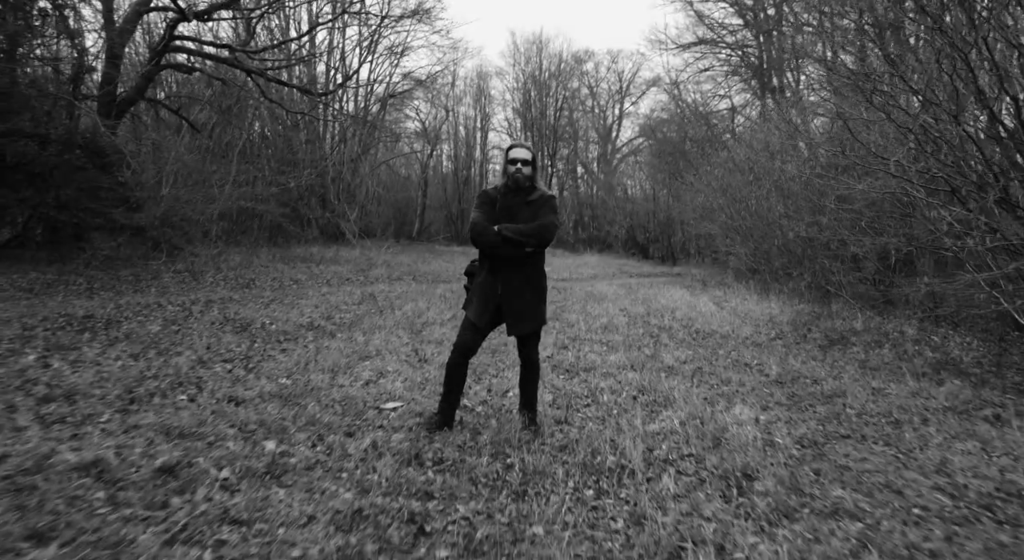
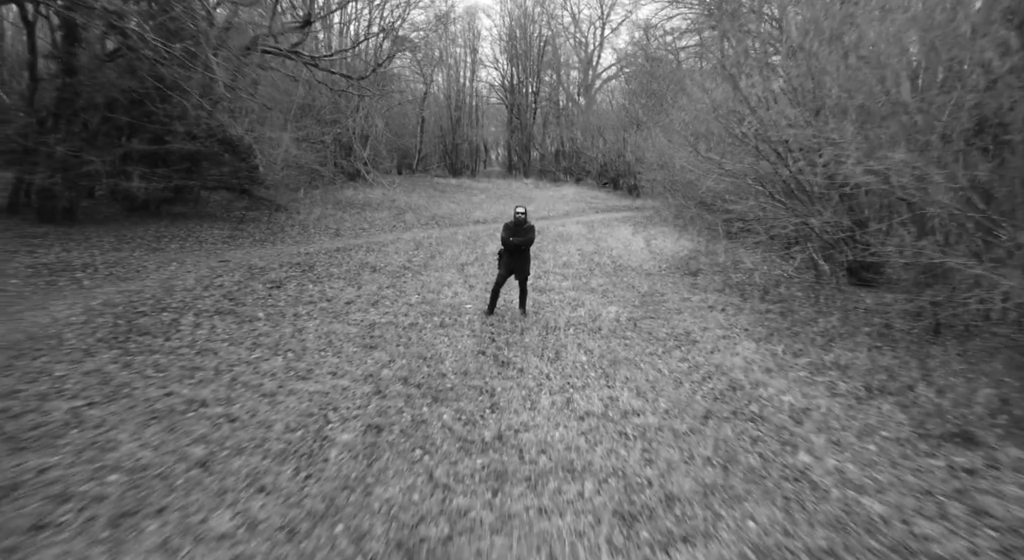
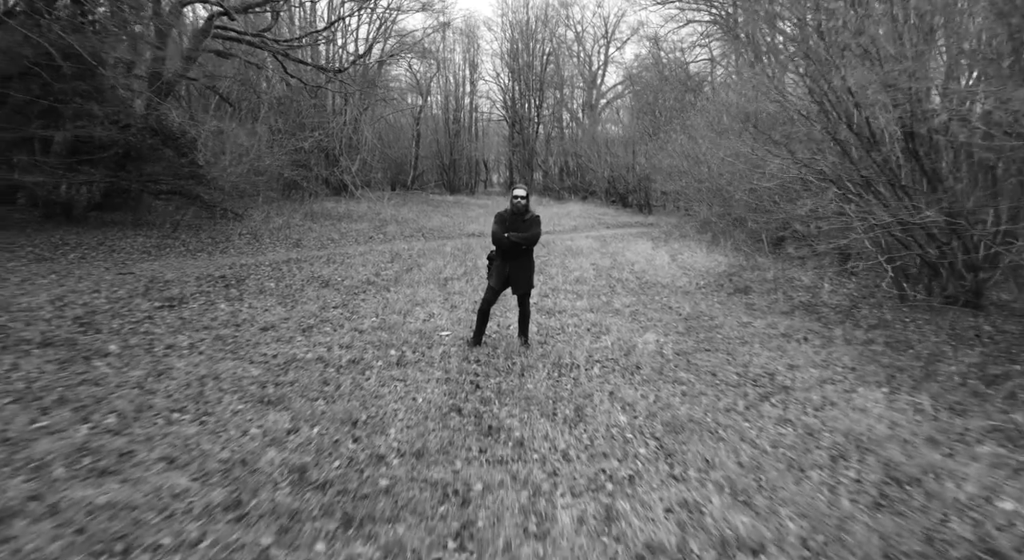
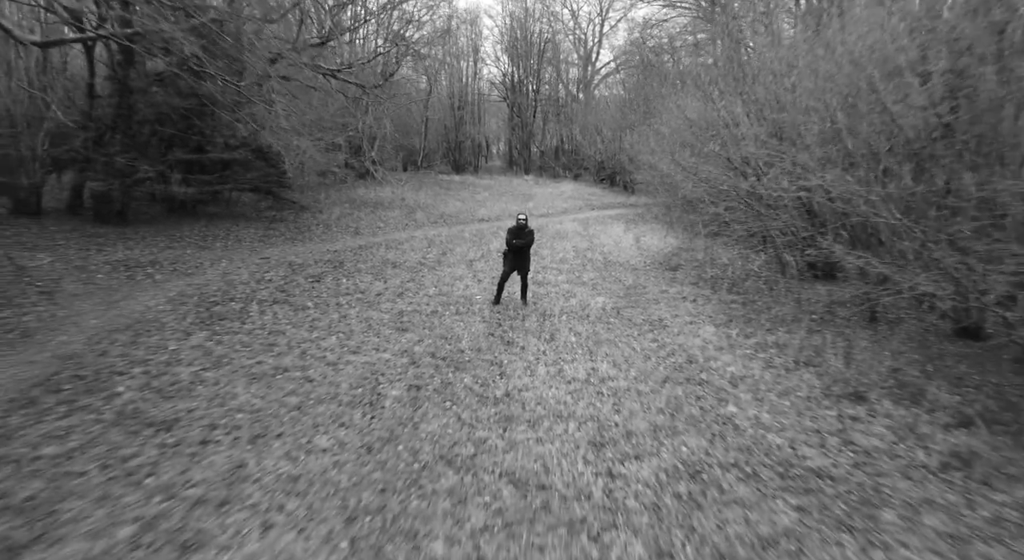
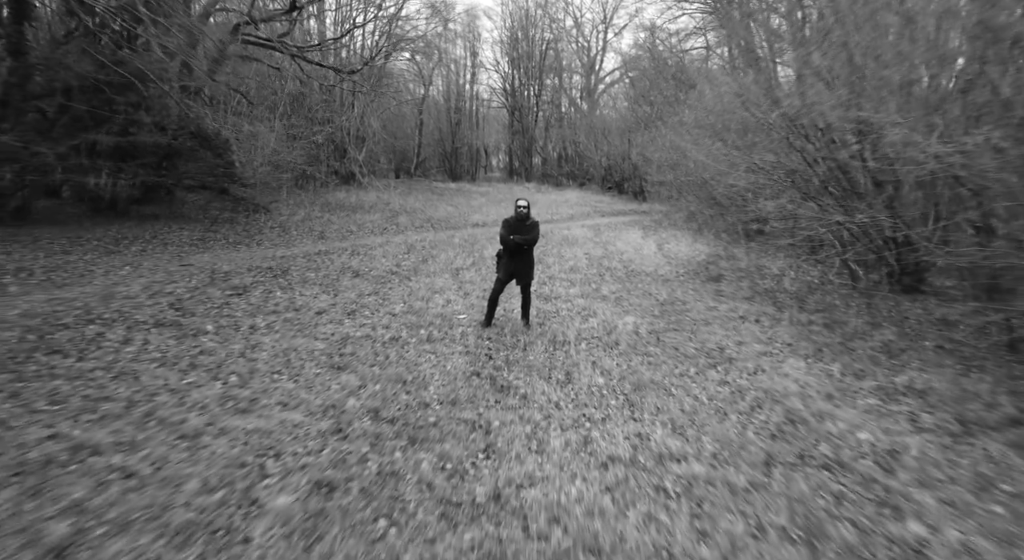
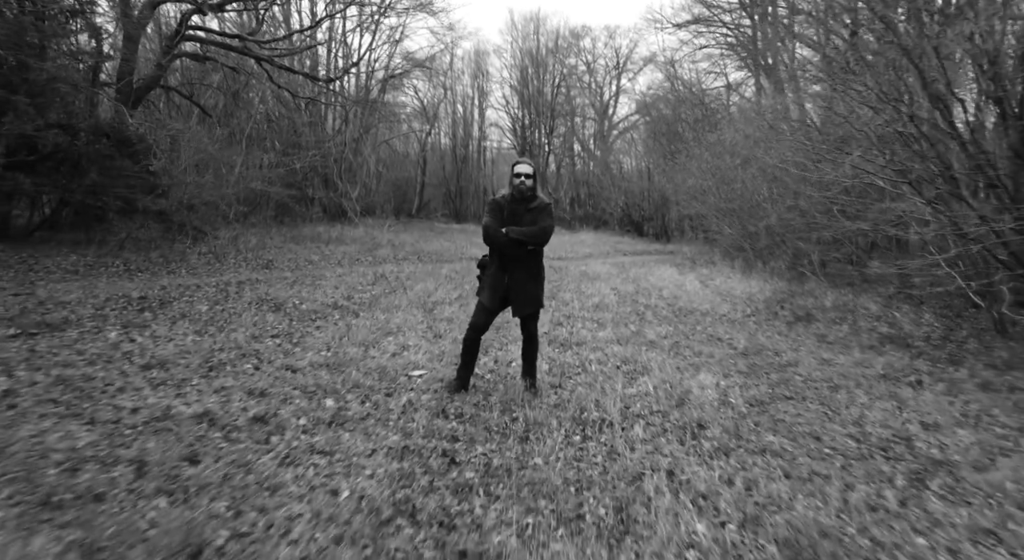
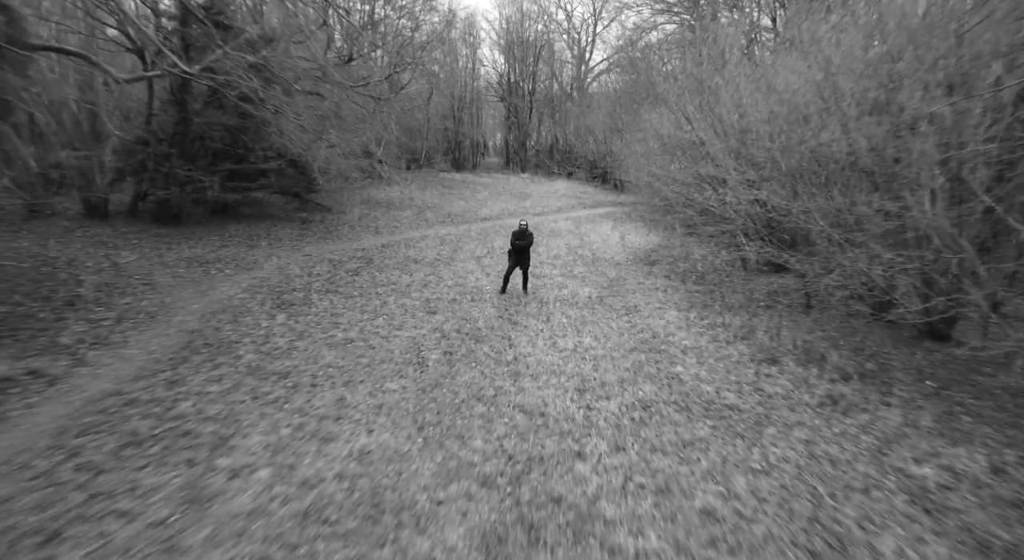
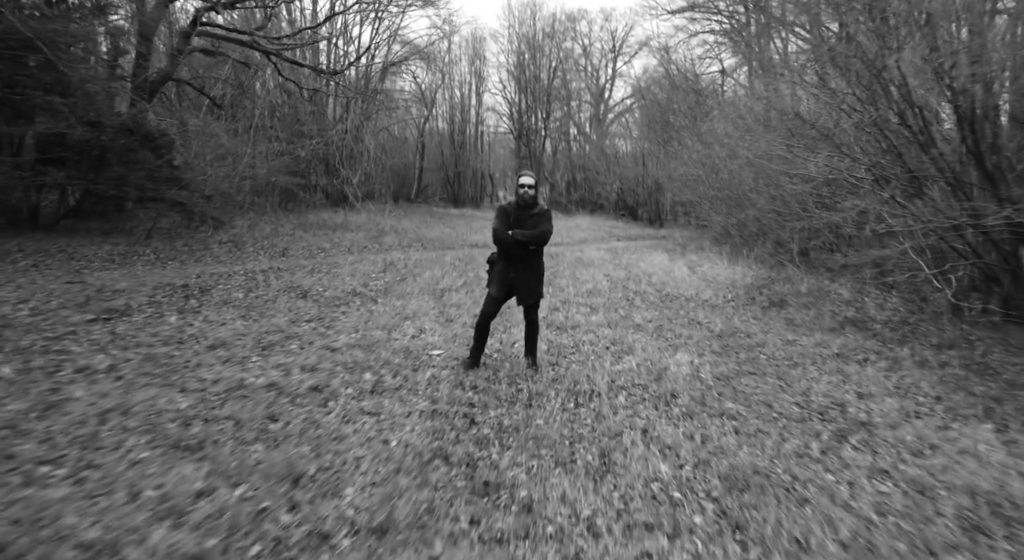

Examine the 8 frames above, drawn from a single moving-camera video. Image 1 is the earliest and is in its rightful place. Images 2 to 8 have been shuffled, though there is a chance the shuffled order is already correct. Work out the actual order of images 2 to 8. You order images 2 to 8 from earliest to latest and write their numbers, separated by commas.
6, 8, 3, 5, 2, 4, 7
